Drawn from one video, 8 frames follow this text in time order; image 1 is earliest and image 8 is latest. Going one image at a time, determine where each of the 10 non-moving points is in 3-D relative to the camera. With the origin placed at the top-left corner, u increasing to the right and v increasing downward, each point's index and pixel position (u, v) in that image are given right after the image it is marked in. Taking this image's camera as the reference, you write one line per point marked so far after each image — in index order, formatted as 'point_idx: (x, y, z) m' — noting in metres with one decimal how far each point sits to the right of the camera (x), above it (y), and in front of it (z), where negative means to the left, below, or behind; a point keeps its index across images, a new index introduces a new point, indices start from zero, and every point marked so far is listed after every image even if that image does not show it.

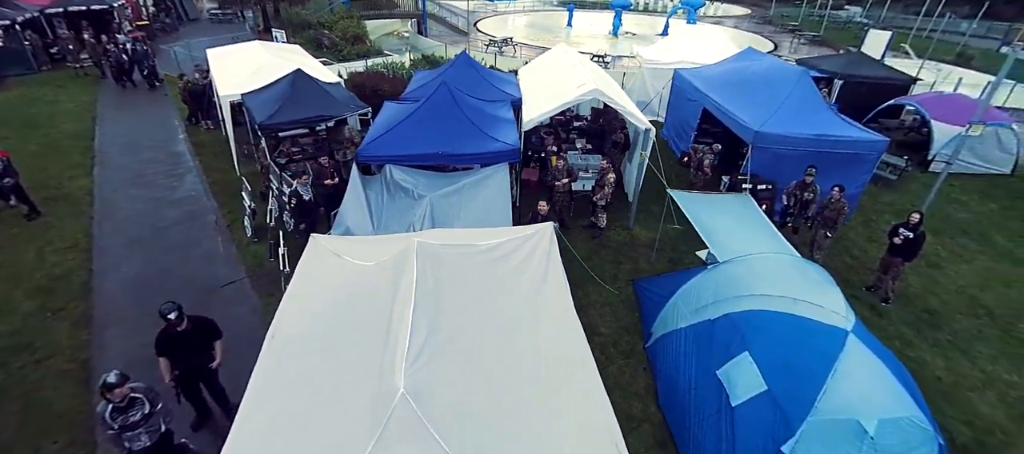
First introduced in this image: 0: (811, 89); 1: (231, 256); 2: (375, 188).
0: (+6.1, +2.9, +9.5) m
1: (-4.9, -0.5, +8.0) m
2: (-2.0, +0.6, +6.8) m
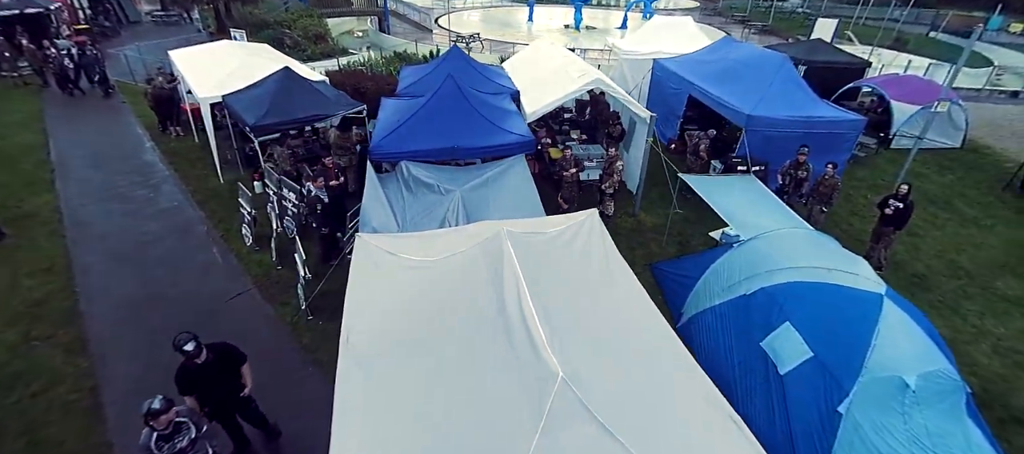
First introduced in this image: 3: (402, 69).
0: (+6.0, +3.3, +10.0) m
1: (-4.6, -0.6, +7.5) m
2: (-1.7, +0.6, +6.6) m
3: (-2.7, +3.8, +11.2) m
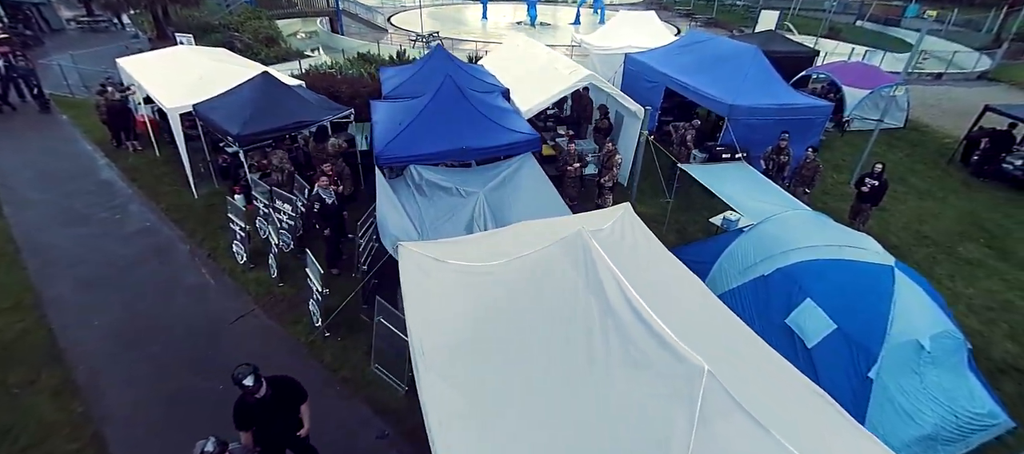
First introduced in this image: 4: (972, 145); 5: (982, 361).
0: (+5.7, +3.7, +10.5) m
1: (-4.4, -0.9, +7.0) m
2: (-1.5, +0.5, +6.4) m
3: (-3.1, +3.7, +10.8) m
4: (+12.1, +2.2, +12.1) m
5: (+6.6, -1.9, +6.5) m
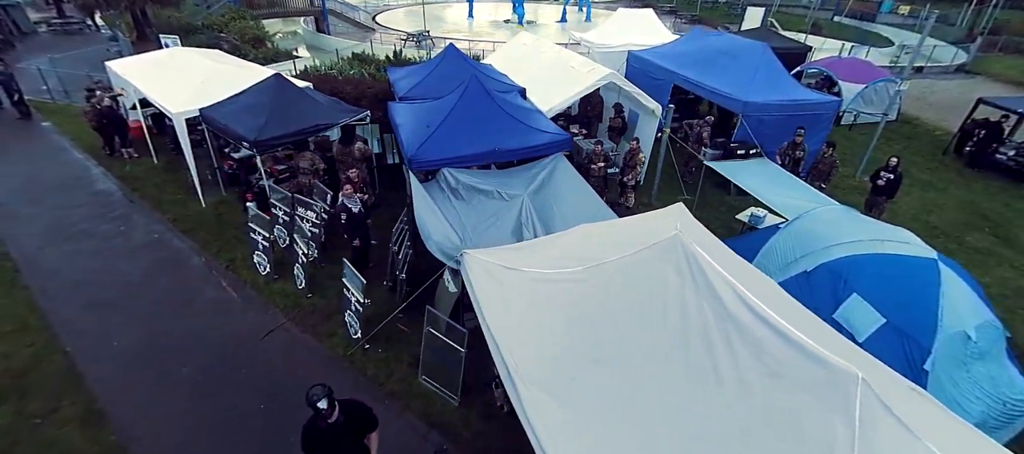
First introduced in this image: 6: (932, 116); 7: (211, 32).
0: (+5.9, +3.9, +10.6) m
1: (-3.8, -1.1, +6.8) m
2: (-0.9, +0.4, +6.2) m
3: (-2.9, +3.6, +10.6) m
4: (+12.3, +2.5, +12.5) m
5: (+7.2, -1.8, +6.7) m
6: (+14.2, +3.7, +15.5) m
7: (-12.6, +8.2, +19.2) m
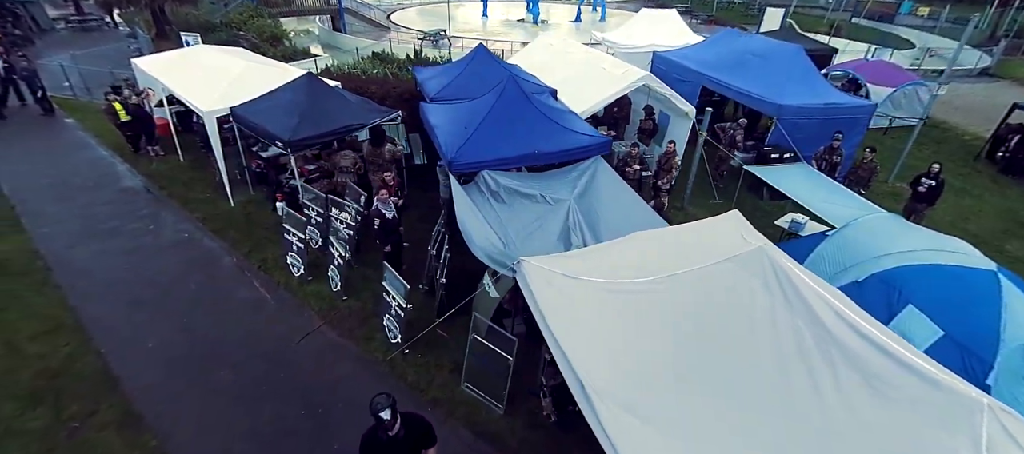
0: (+6.6, +3.7, +10.4) m
1: (-3.3, -1.1, +6.7) m
2: (-0.4, +0.4, +6.1) m
3: (-2.2, +3.5, +10.5) m
4: (+12.9, +2.3, +12.2) m
5: (+7.7, -1.9, +6.5) m
6: (+14.9, +3.5, +15.2) m
7: (-11.8, +8.3, +19.1) m
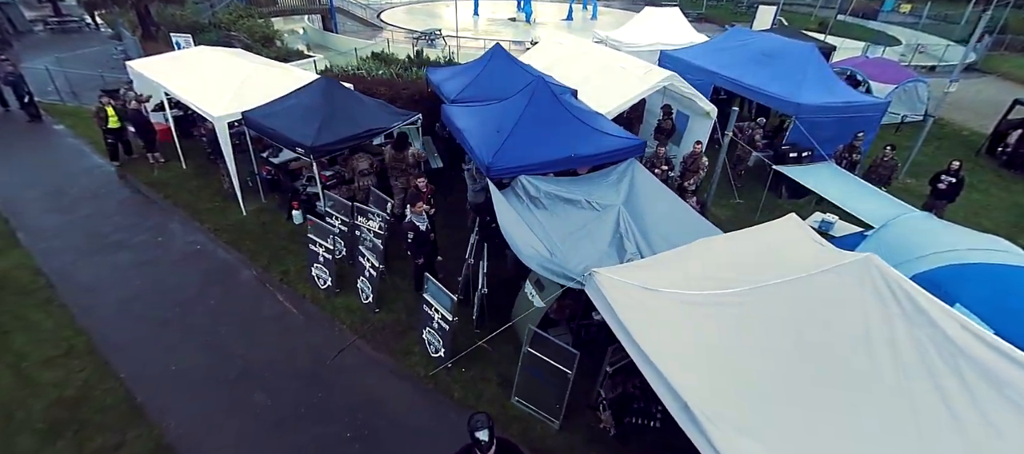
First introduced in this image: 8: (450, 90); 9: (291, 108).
0: (+6.9, +3.8, +10.4) m
1: (-2.8, -1.2, +6.4) m
2: (+0.1, +0.3, +5.9) m
3: (-1.9, +3.4, +10.2) m
4: (+13.2, +2.4, +12.4) m
5: (+8.3, -1.8, +6.5) m
6: (+15.0, +3.8, +15.5) m
7: (-11.8, +8.0, +18.6) m
8: (-1.2, +2.6, +8.6) m
9: (-3.7, +2.0, +7.6) m
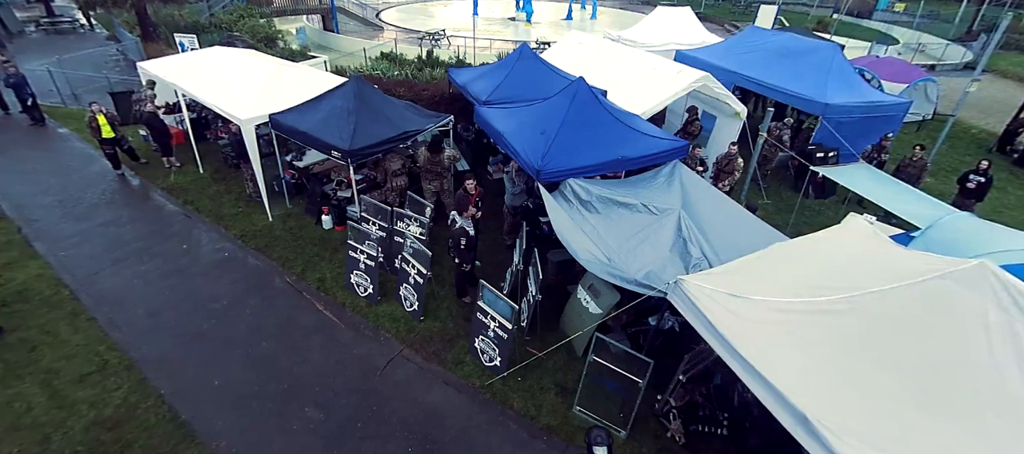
0: (+7.4, +3.8, +10.5) m
1: (-2.1, -1.3, +6.2) m
2: (+0.8, +0.2, +5.8) m
3: (-1.4, +3.4, +10.0) m
4: (+13.7, +2.5, +12.6) m
5: (+8.9, -1.8, +6.6) m
6: (+15.4, +3.9, +15.7) m
7: (-11.5, +7.8, +18.2) m
8: (-0.6, +2.5, +8.4) m
9: (-3.1, +1.9, +7.4) m
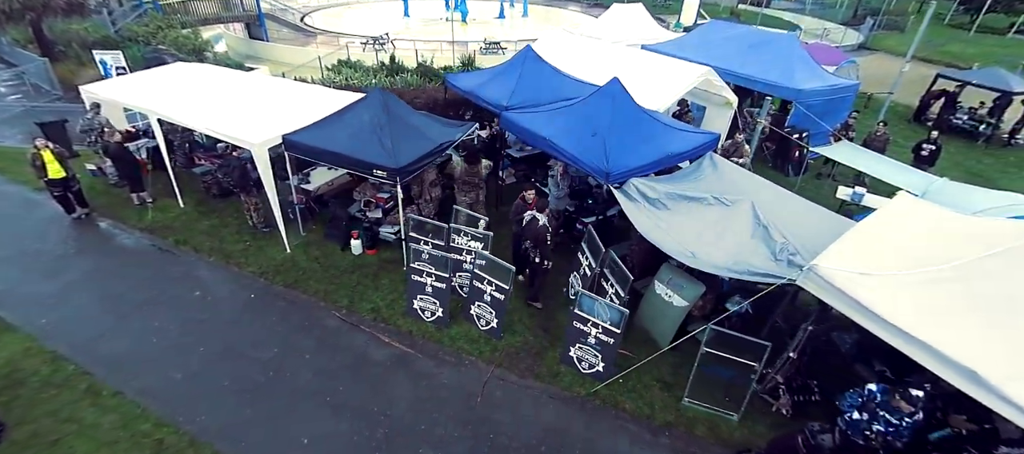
0: (+7.1, +4.5, +11.5) m
1: (-1.0, -1.6, +5.9) m
2: (+1.7, +0.3, +5.9) m
3: (-1.4, +3.1, +9.8) m
4: (+13.1, +3.9, +14.6) m
5: (+9.8, -0.9, +8.0) m
6: (+14.2, +5.4, +17.9) m
7: (-13.1, +6.5, +16.2) m
8: (-0.3, +2.3, +8.3) m
9: (-2.5, +1.5, +6.9) m
